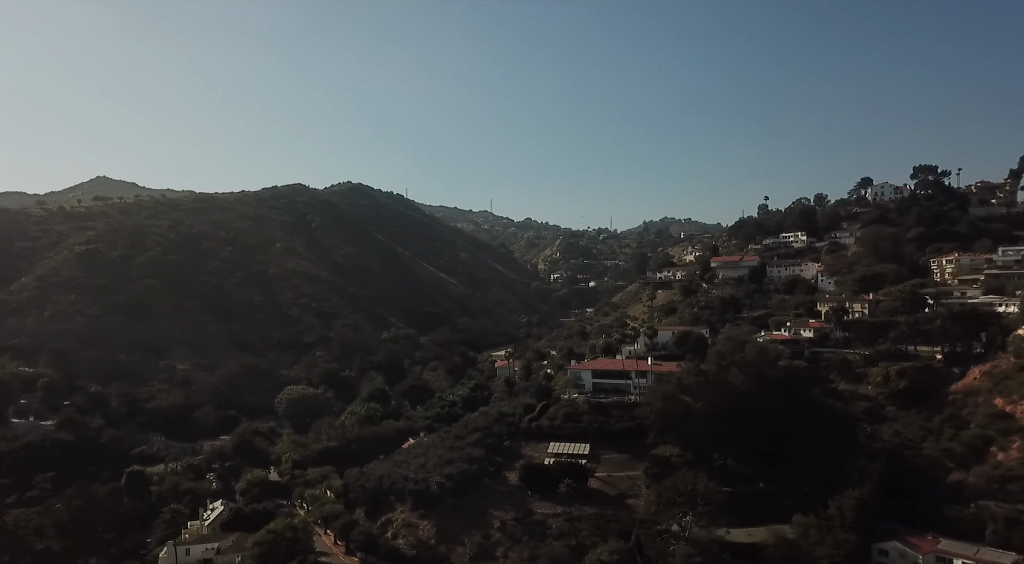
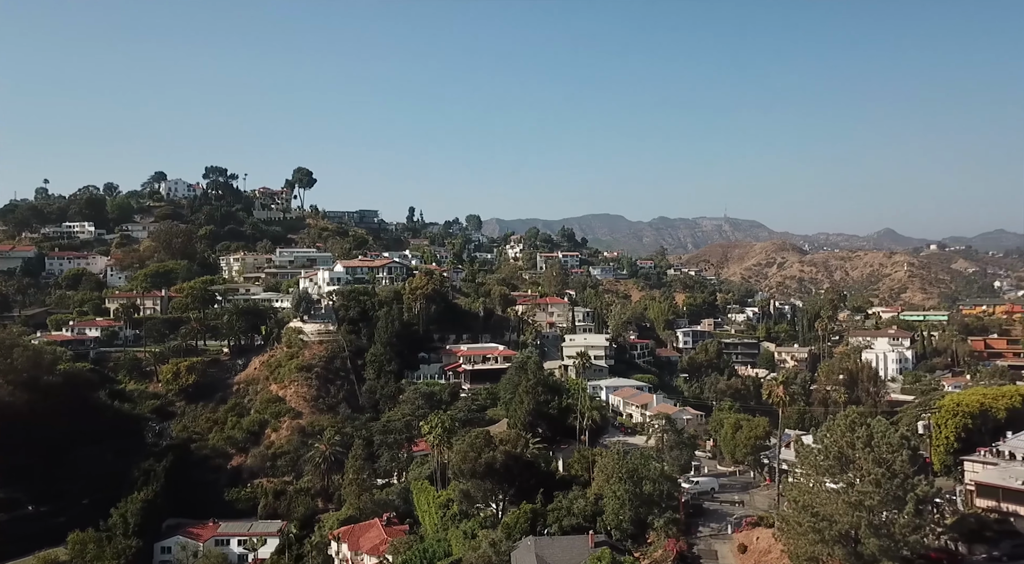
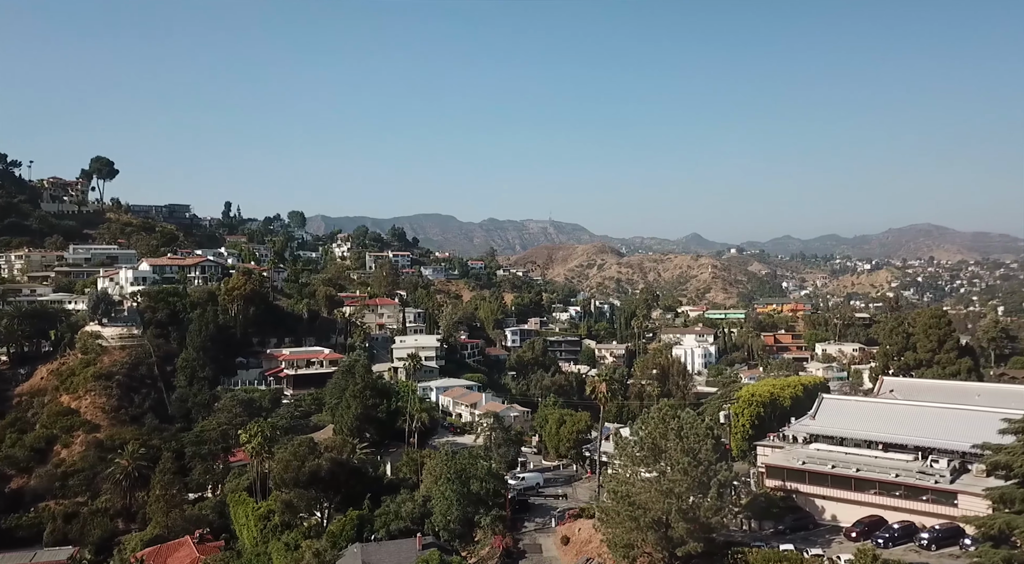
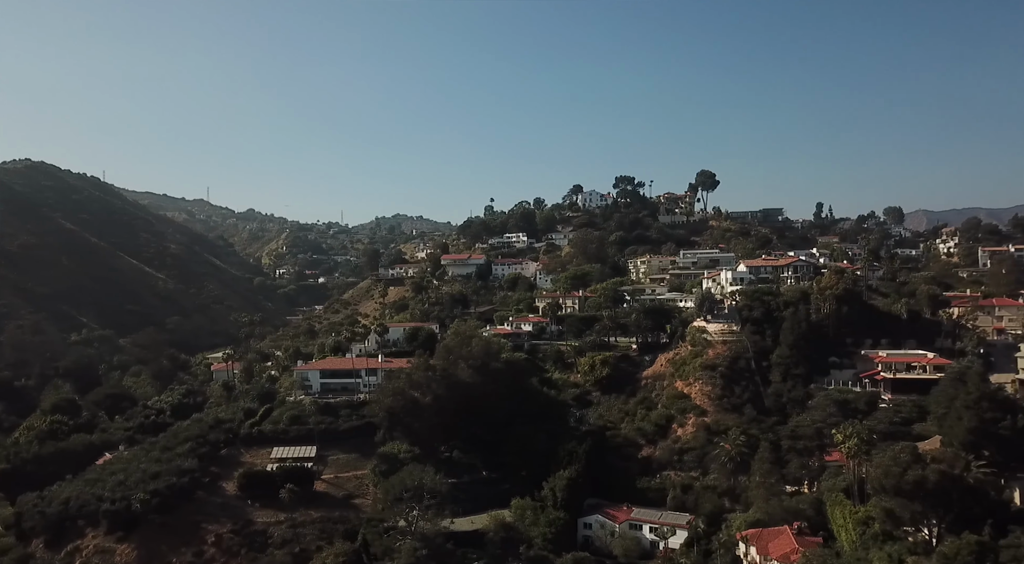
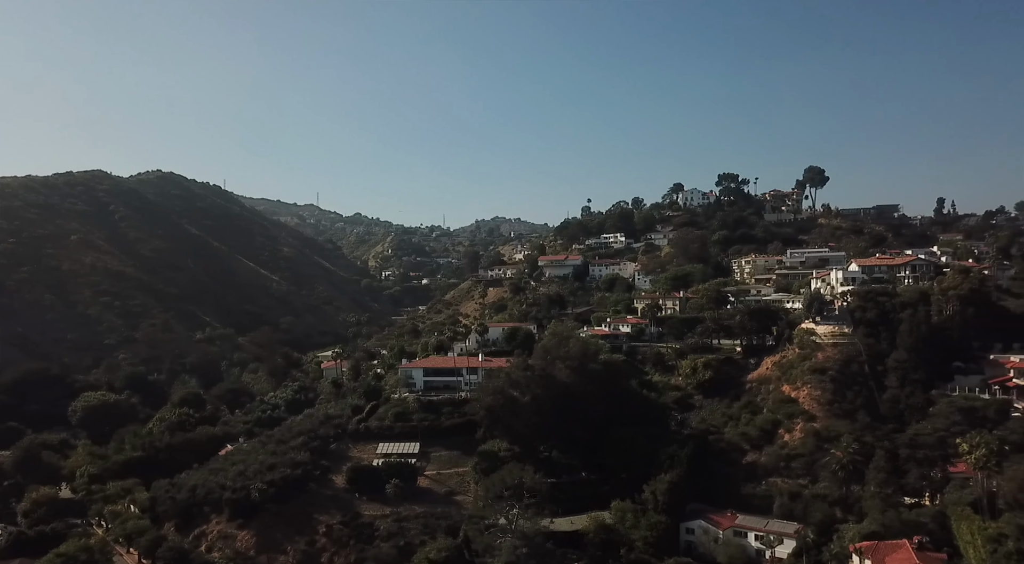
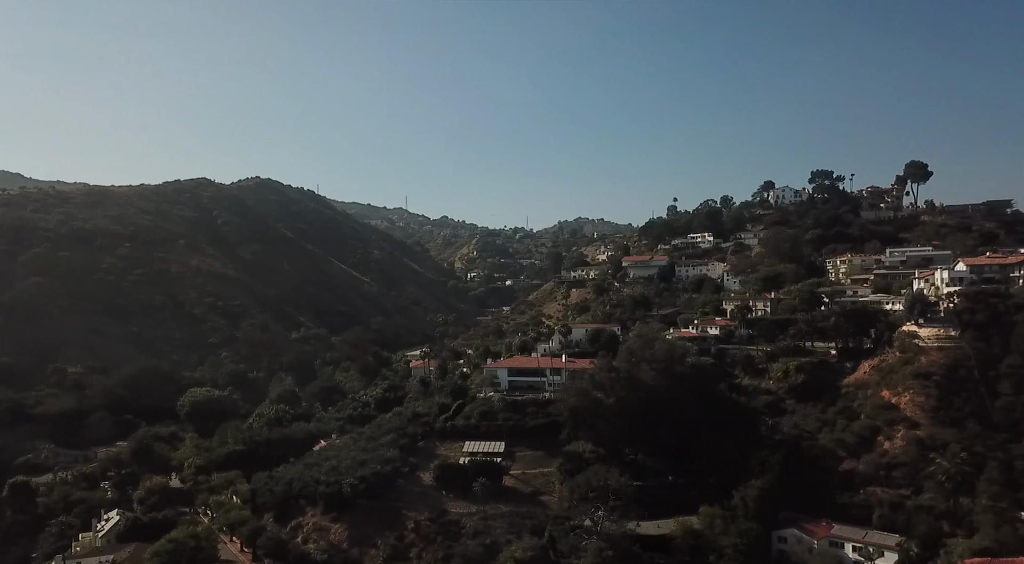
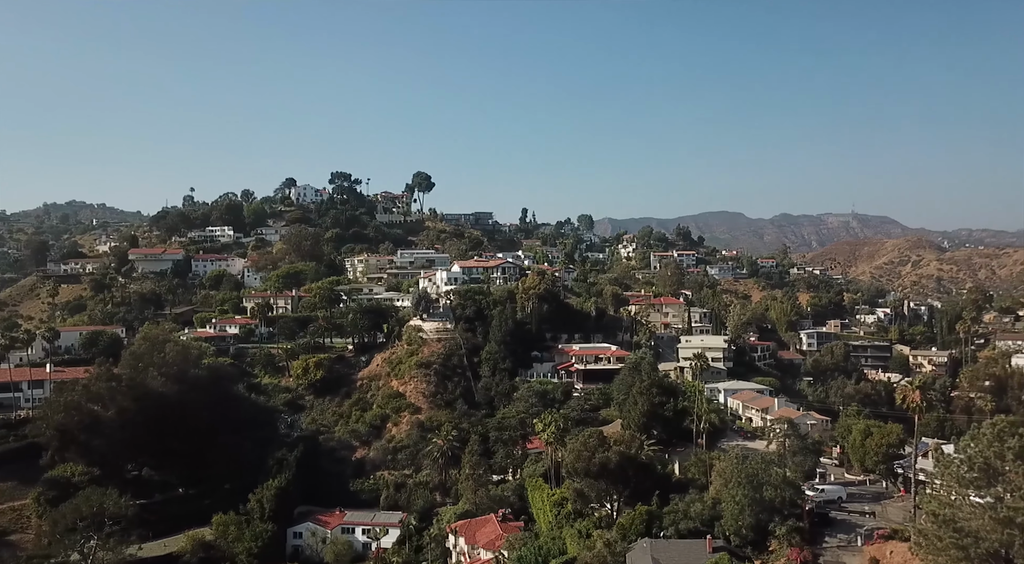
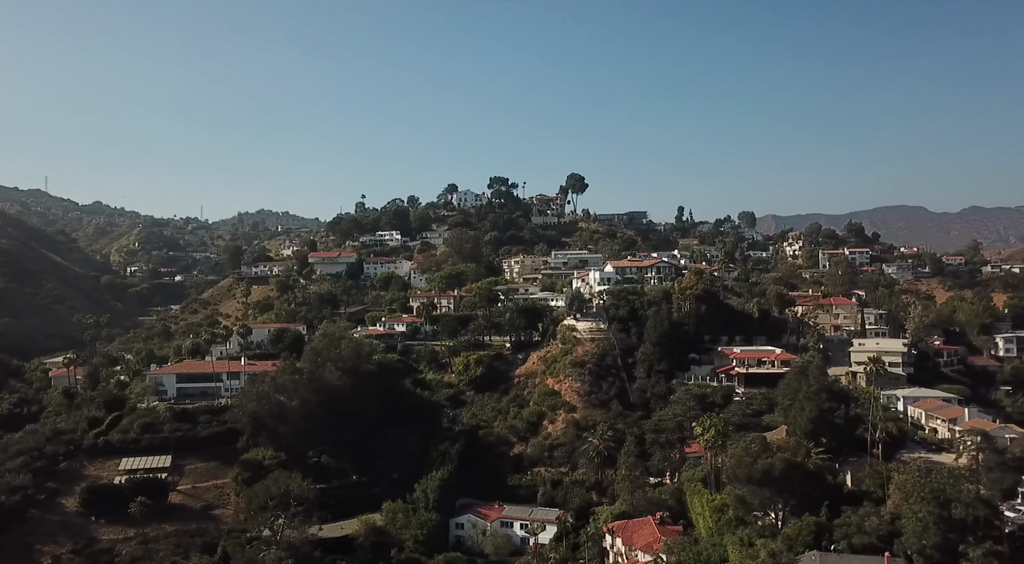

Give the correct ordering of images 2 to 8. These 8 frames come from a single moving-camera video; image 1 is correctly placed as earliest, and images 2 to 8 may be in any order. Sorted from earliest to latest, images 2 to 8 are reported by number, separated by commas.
6, 5, 4, 8, 7, 2, 3
